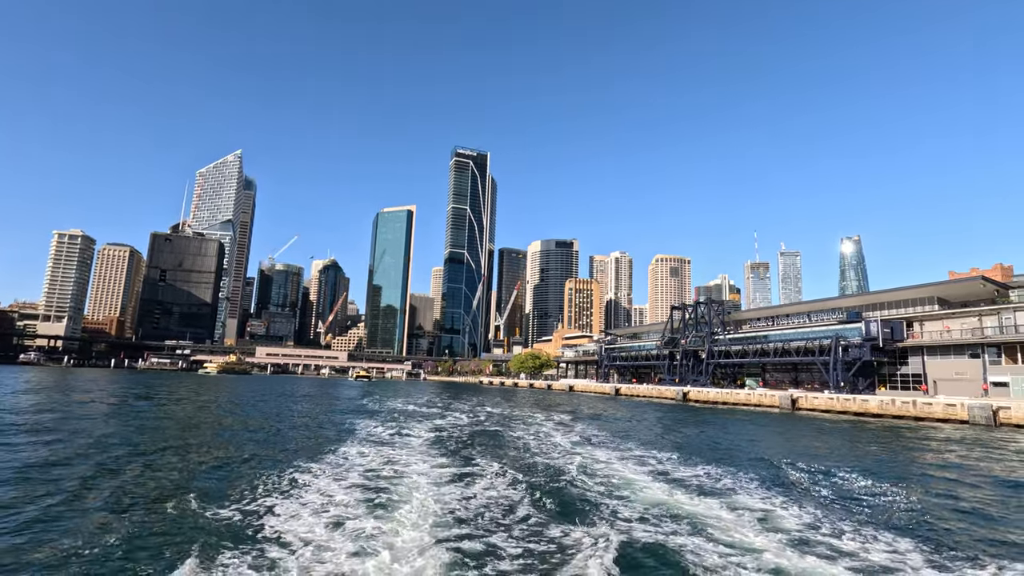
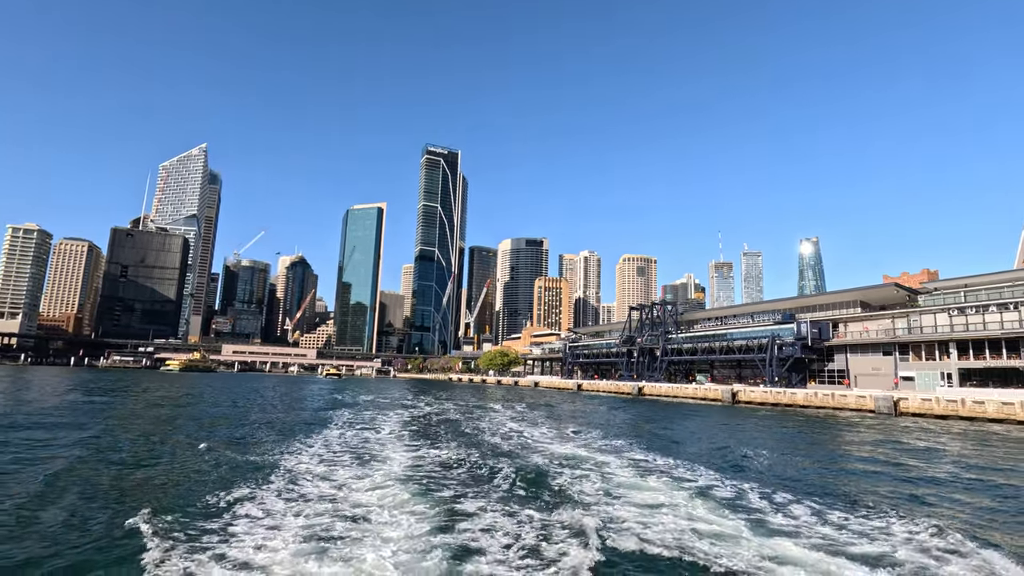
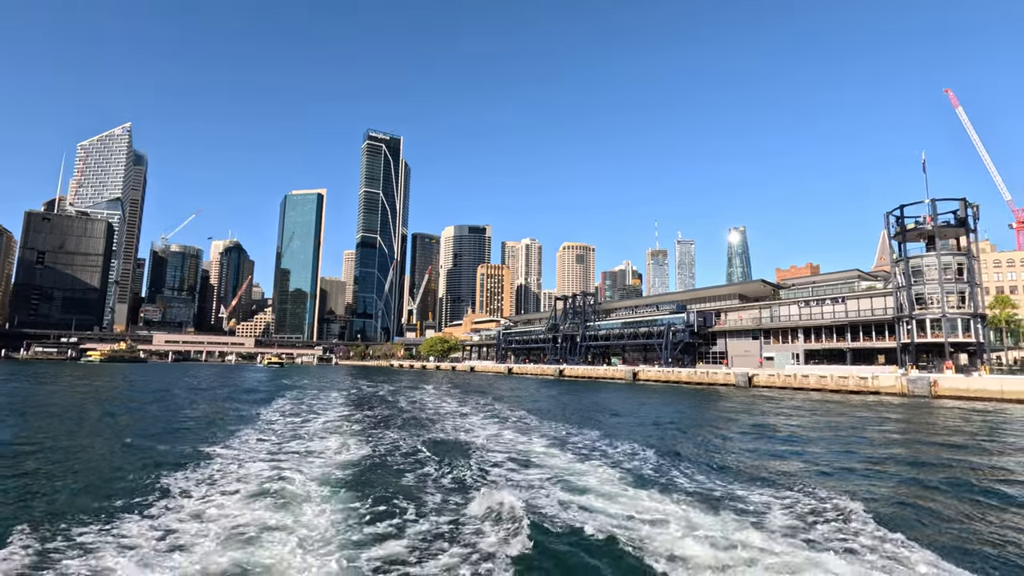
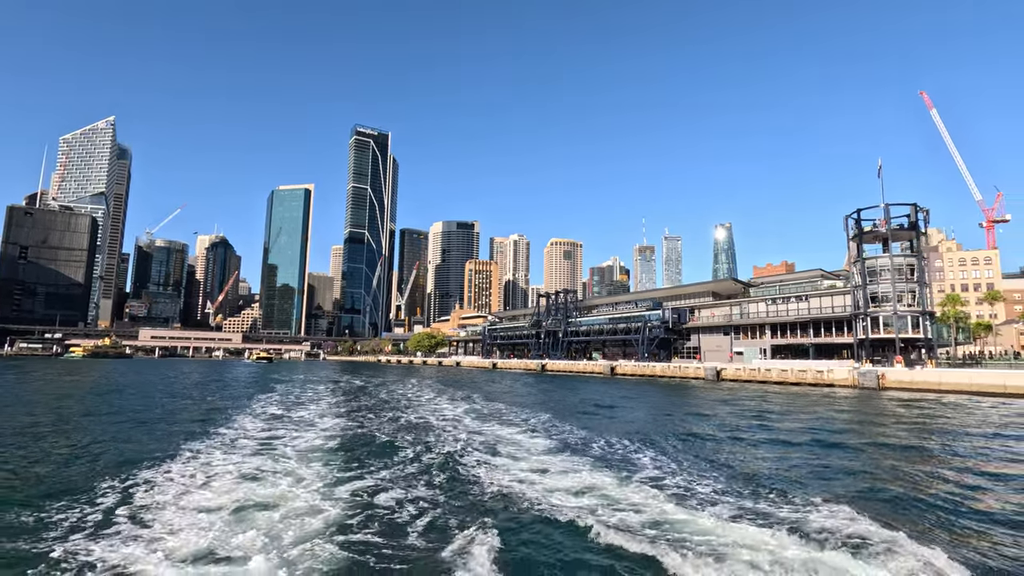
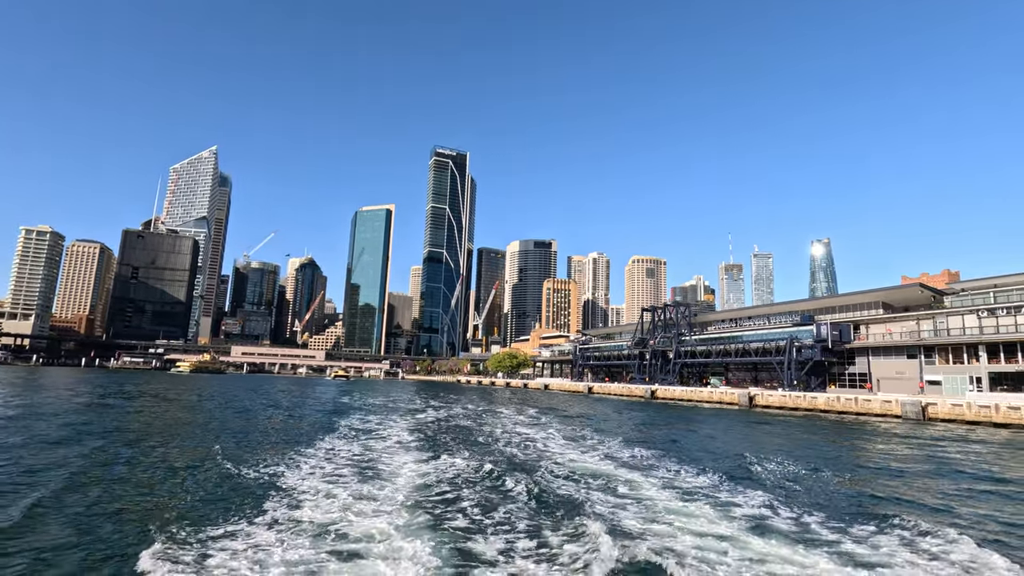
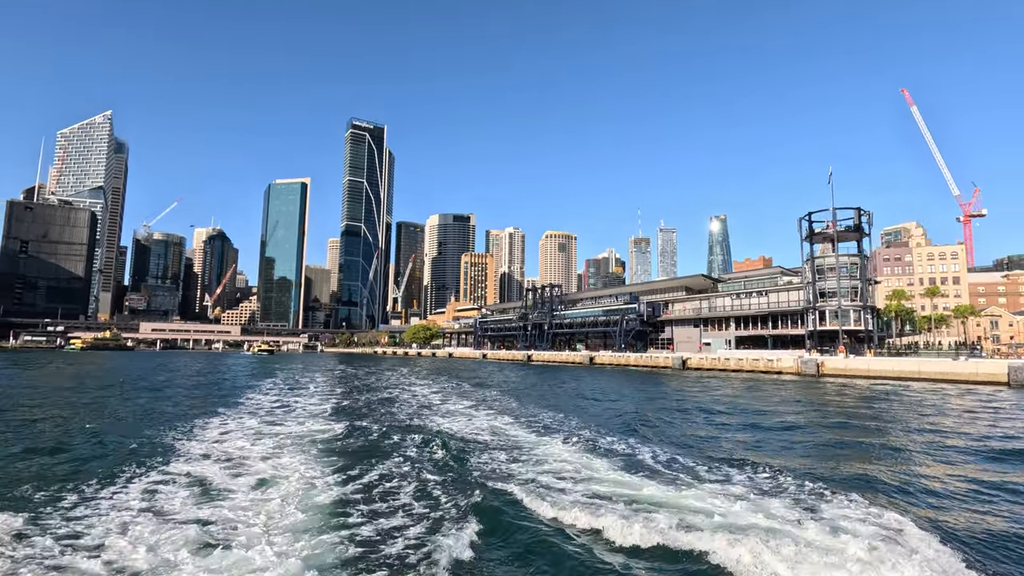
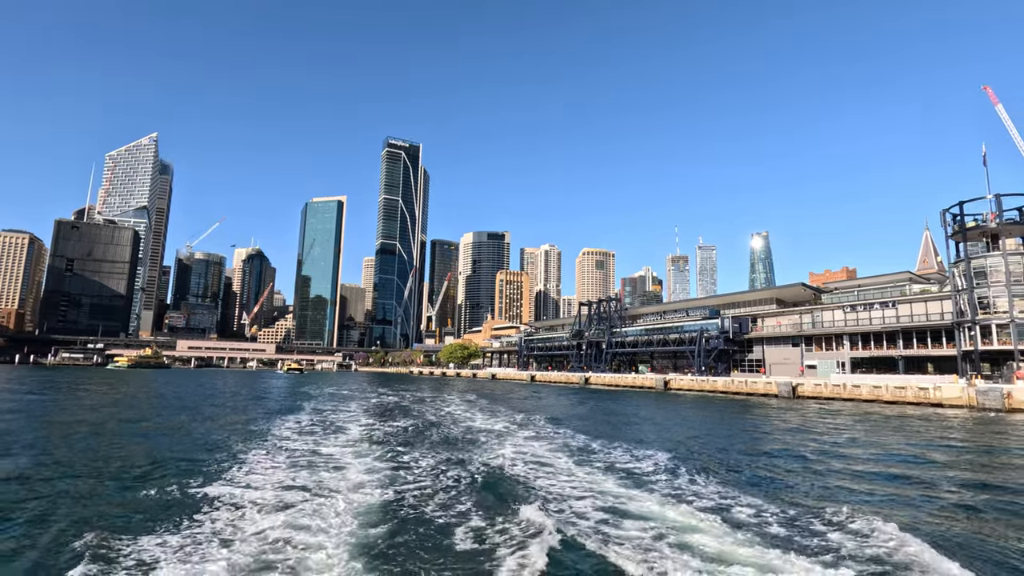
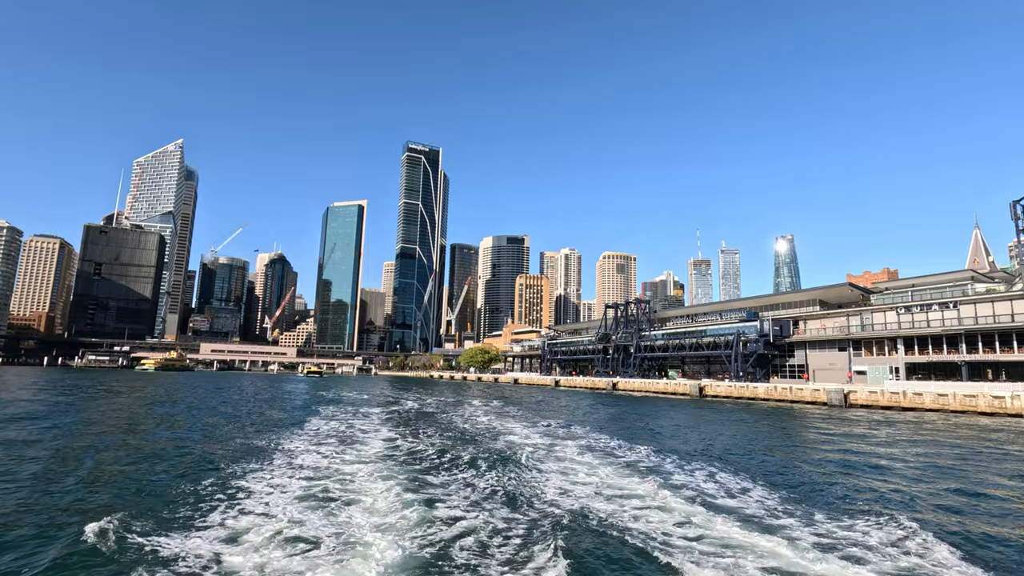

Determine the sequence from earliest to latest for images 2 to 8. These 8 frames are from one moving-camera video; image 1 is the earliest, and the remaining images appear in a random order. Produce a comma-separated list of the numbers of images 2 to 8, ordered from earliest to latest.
5, 2, 8, 7, 3, 4, 6
